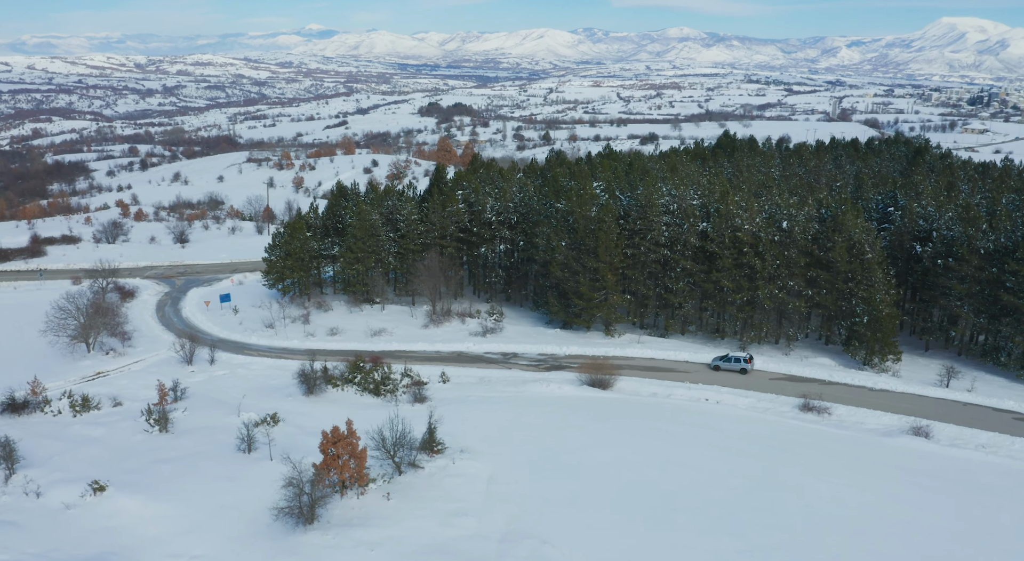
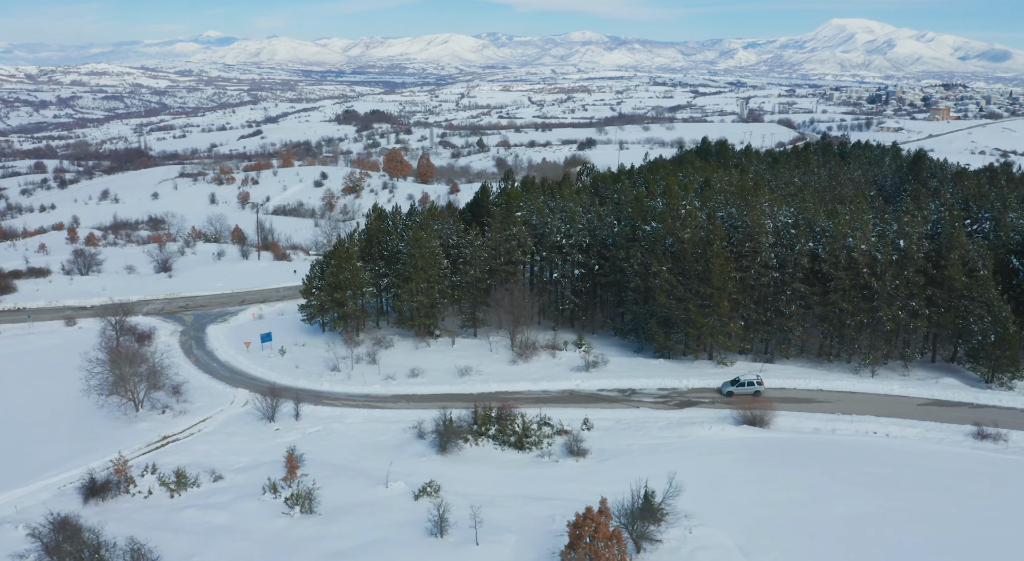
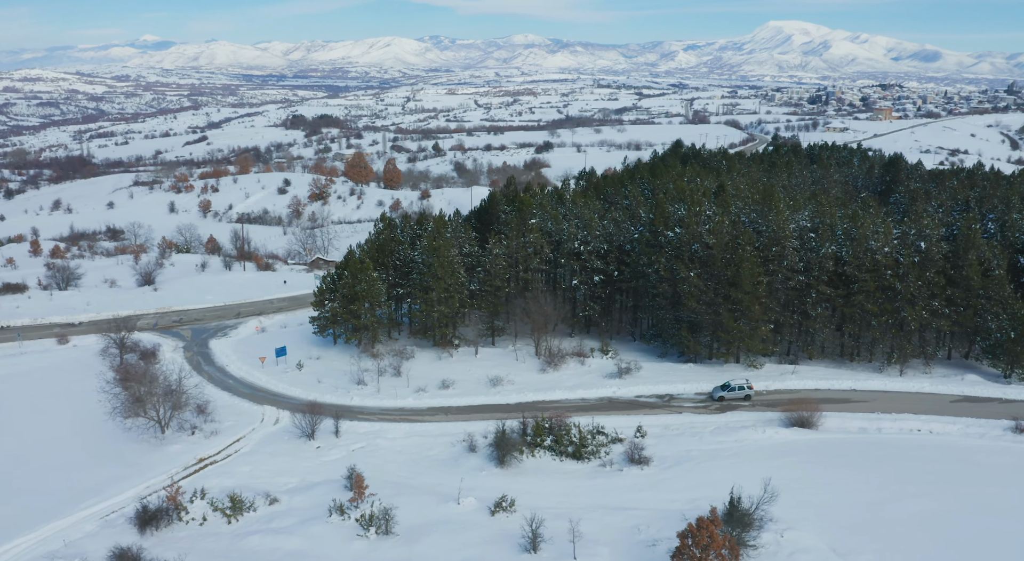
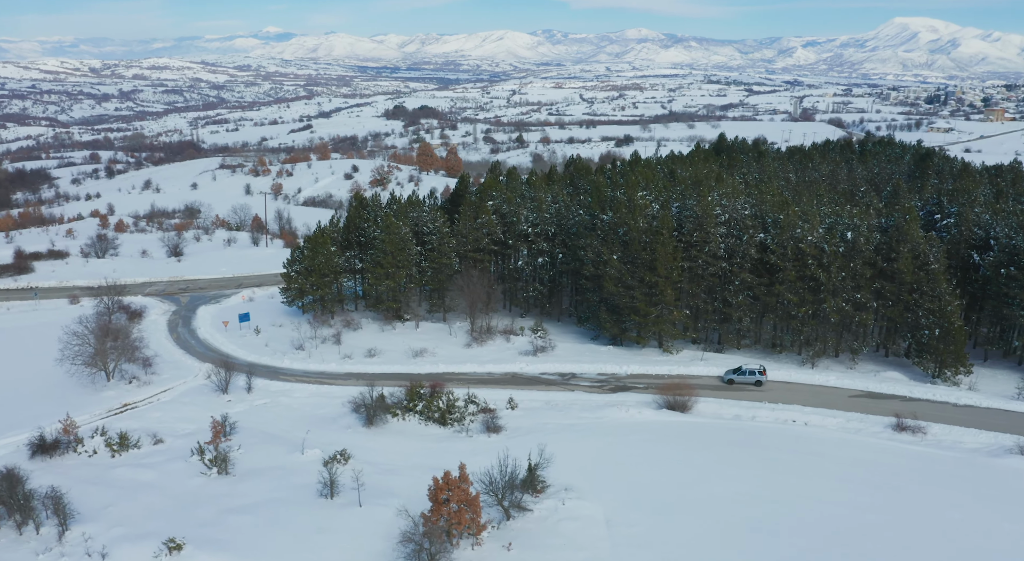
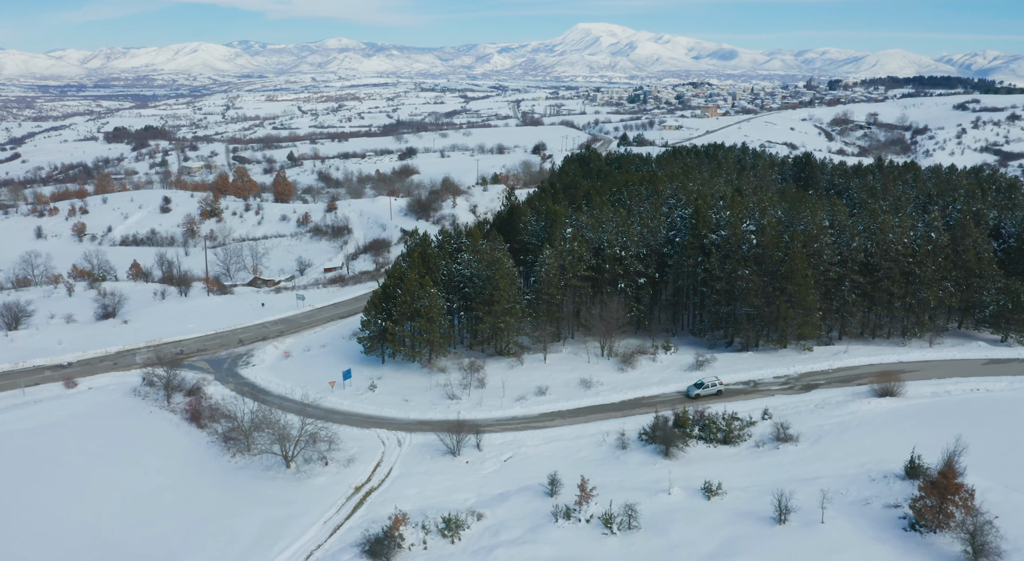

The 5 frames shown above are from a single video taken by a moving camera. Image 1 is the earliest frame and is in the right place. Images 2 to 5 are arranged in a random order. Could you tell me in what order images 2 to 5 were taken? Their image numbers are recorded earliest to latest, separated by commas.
4, 2, 3, 5
